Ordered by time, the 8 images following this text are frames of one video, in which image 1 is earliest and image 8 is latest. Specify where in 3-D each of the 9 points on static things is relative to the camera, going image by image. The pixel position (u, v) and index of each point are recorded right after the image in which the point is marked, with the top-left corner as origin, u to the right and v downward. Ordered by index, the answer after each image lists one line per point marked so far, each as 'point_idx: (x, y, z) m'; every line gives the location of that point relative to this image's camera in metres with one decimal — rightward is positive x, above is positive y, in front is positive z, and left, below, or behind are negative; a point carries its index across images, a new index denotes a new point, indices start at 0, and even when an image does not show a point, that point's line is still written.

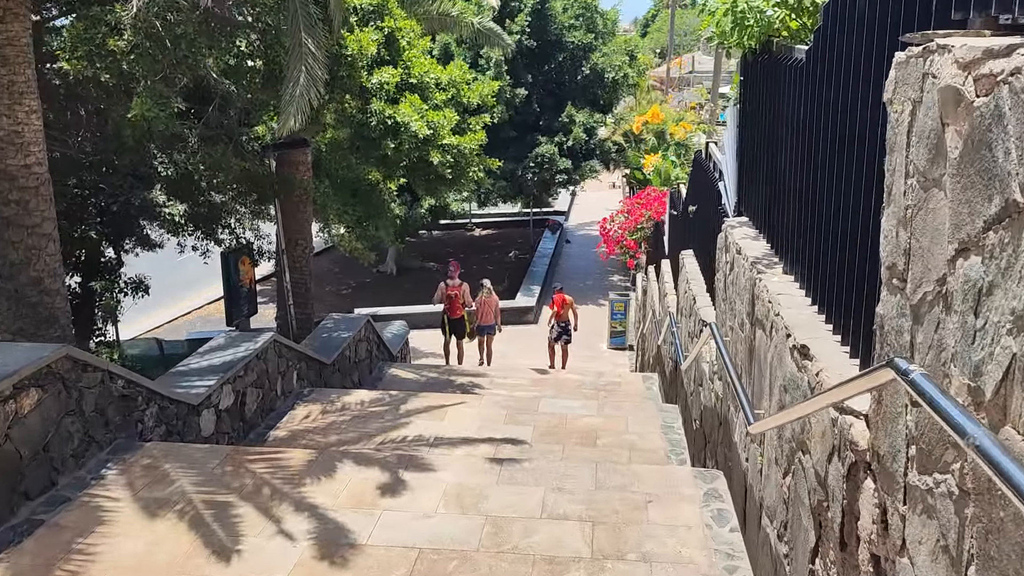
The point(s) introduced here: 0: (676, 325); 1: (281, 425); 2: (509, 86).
0: (+1.2, -0.3, +7.2) m
1: (-1.6, -1.0, +6.9) m
2: (0.0, +3.8, +18.6) m
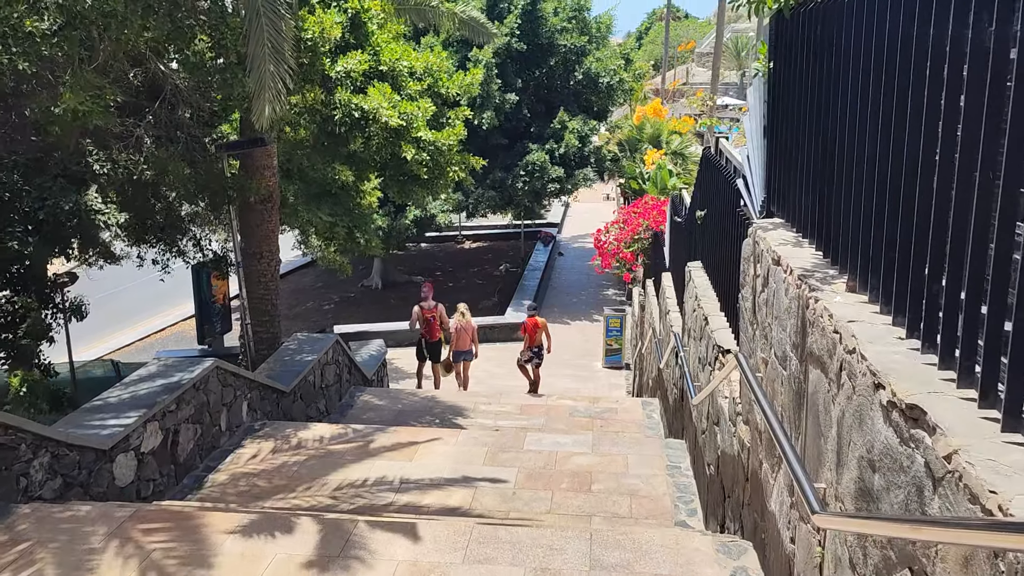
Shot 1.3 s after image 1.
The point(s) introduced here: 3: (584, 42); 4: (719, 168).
0: (+1.1, -0.4, +6.3) m
1: (-1.7, -1.1, +5.9) m
2: (-0.2, +3.5, +17.7) m
3: (+1.4, +4.7, +19.1) m
4: (+1.2, +0.7, +5.8) m
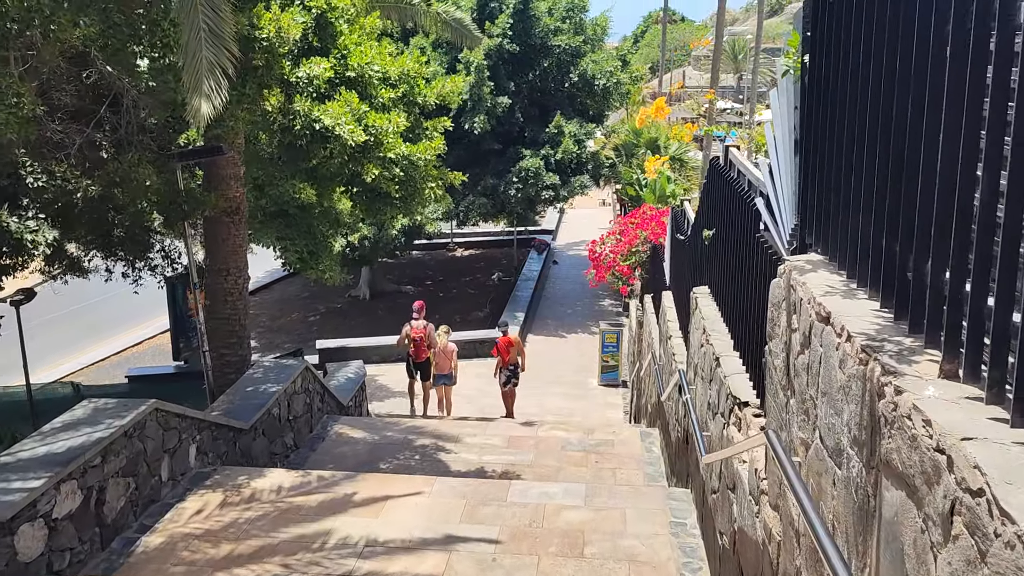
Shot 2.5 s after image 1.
0: (+1.0, -0.5, +5.5) m
1: (-1.8, -1.2, +5.2) m
2: (-0.4, +3.3, +16.9) m
3: (+1.3, +4.5, +18.4) m
4: (+1.1, +0.5, +5.0) m
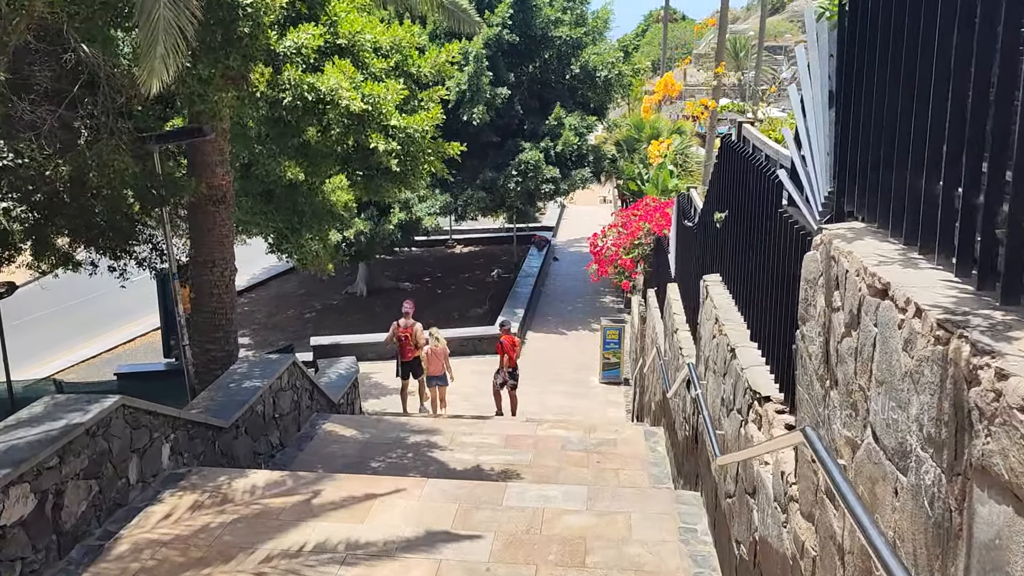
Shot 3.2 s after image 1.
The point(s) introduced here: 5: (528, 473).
0: (+1.0, -0.5, +5.1) m
1: (-1.8, -1.2, +4.8) m
2: (-0.4, +3.4, +16.5) m
3: (+1.3, +4.6, +18.0) m
4: (+1.1, +0.6, +4.6) m
5: (+0.1, -1.3, +7.1) m
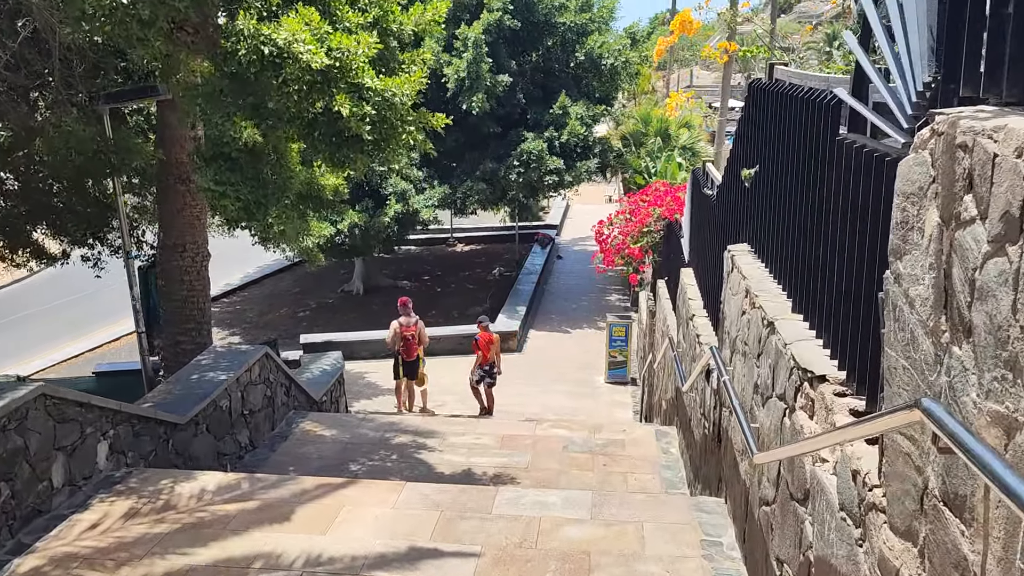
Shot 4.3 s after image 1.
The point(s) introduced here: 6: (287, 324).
0: (+0.9, -0.3, +4.3) m
1: (-1.9, -1.0, +4.0) m
2: (-0.3, +3.4, +15.8) m
3: (+1.3, +4.6, +17.2) m
4: (+1.0, +0.7, +3.8) m
5: (+0.1, -1.2, +6.3) m
6: (-4.1, -0.7, +18.2) m
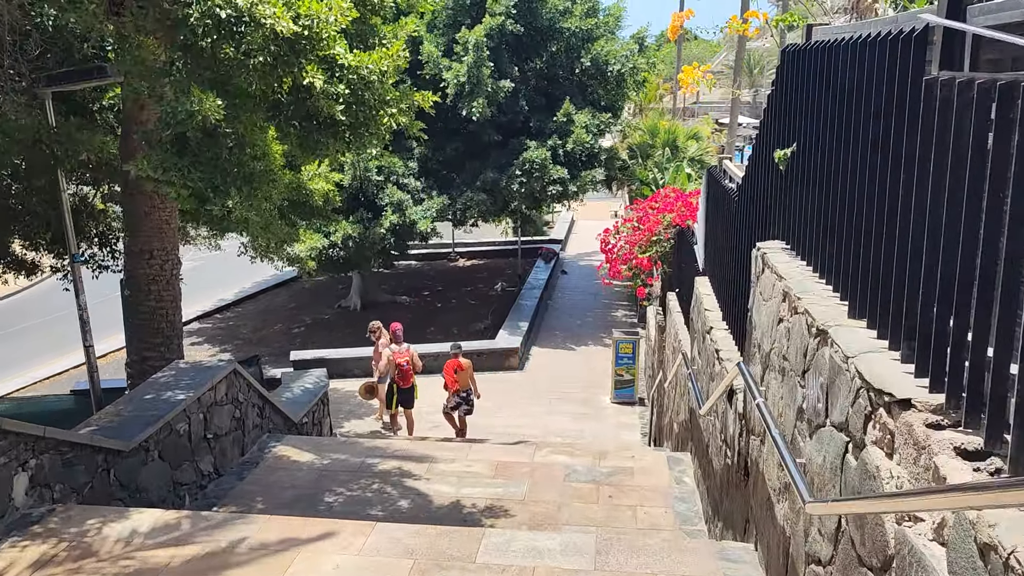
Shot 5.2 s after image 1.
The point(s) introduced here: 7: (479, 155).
0: (+0.9, -0.4, +3.6) m
1: (-1.9, -1.0, +3.3) m
2: (-0.3, +3.2, +15.1) m
3: (+1.3, +4.4, +16.6) m
4: (+1.0, +0.7, +3.1) m
5: (+0.1, -1.3, +5.6) m
6: (-4.1, -0.9, +17.5) m
7: (-0.5, +2.2, +16.5) m
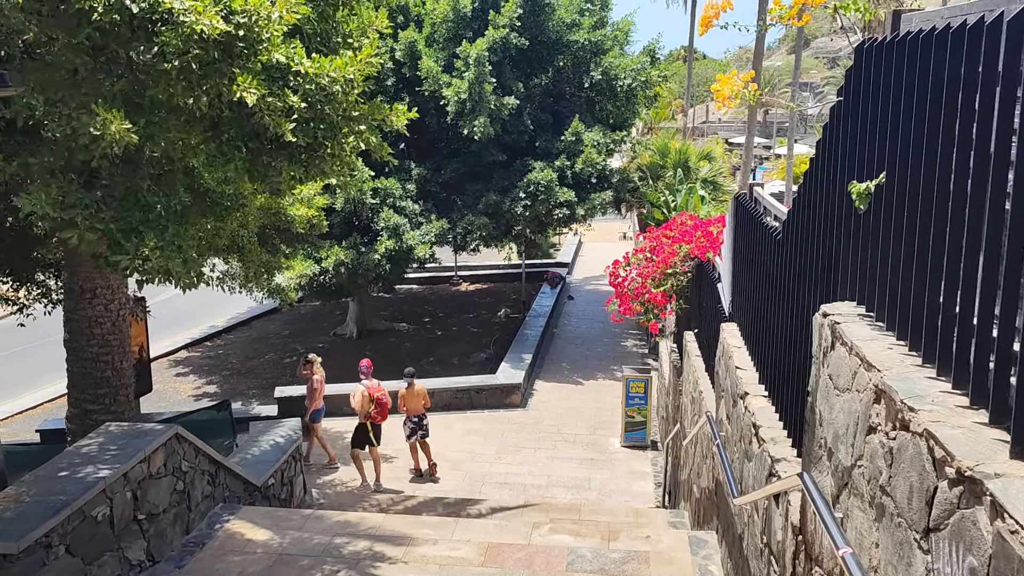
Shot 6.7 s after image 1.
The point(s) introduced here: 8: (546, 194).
0: (+0.8, -0.6, +2.6) m
1: (-2.0, -1.2, +2.3) m
2: (-0.3, +2.8, +14.2) m
3: (+1.4, +3.9, +15.6) m
4: (+0.9, +0.5, +2.1) m
5: (0.0, -1.5, +4.6) m
6: (-4.0, -1.4, +16.5) m
7: (-0.5, +1.8, +15.5) m
8: (+0.5, +1.4, +14.4) m
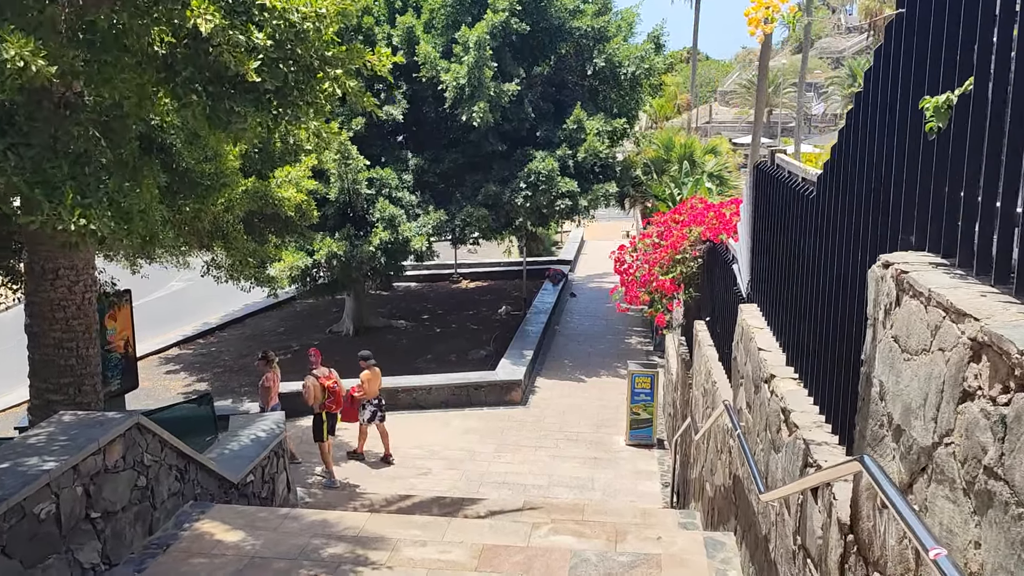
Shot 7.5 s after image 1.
0: (+0.8, -0.4, +2.1) m
1: (-2.0, -1.1, +1.8) m
2: (-0.3, +2.9, +13.7) m
3: (+1.4, +4.0, +15.1) m
4: (+0.9, +0.7, +1.6) m
5: (0.0, -1.4, +4.1) m
6: (-4.0, -1.3, +16.0) m
7: (-0.5, +1.8, +15.0) m
8: (+0.5, +1.5, +13.9) m
